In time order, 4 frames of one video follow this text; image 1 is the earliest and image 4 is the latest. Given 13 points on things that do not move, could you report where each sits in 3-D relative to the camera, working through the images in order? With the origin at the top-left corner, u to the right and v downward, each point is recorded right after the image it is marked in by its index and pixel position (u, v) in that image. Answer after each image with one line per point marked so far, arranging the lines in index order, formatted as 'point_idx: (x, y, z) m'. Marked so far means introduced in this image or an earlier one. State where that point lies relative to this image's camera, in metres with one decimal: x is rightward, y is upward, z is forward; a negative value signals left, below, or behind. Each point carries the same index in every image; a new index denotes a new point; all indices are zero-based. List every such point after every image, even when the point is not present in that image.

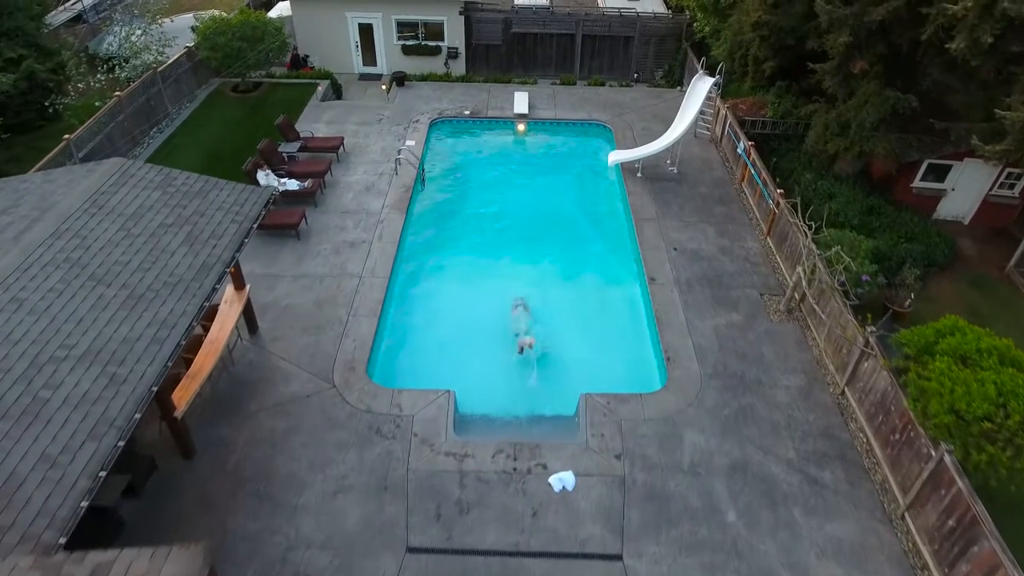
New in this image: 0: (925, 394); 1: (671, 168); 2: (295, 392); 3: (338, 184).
0: (+5.2, -1.3, +7.8) m
1: (+3.8, +2.9, +15.0) m
2: (-3.4, -1.6, +9.7) m
3: (-4.0, +2.4, +14.3) m
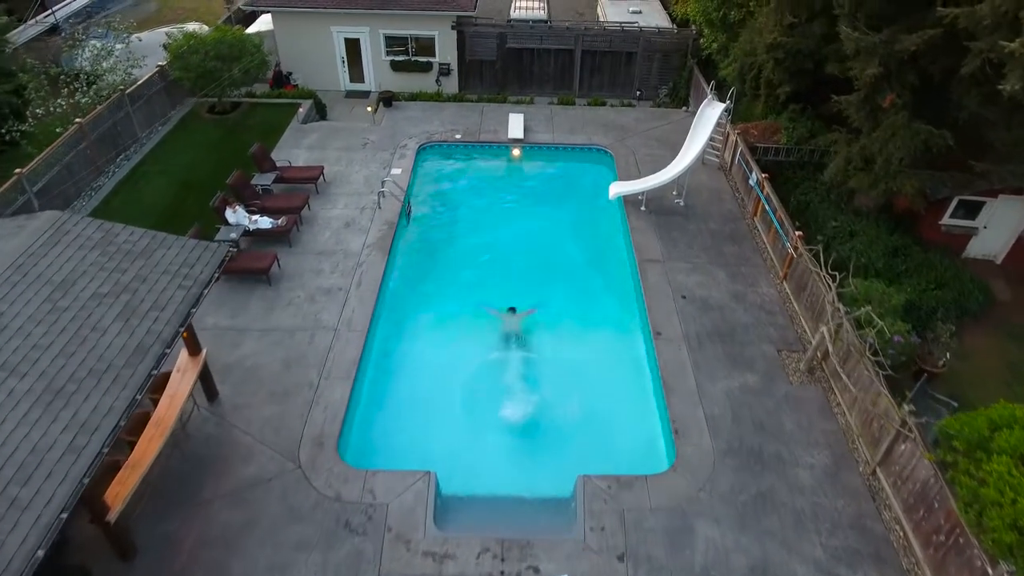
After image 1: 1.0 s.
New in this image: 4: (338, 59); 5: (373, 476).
0: (+5.0, -2.3, +6.7) m
1: (+3.7, +1.9, +13.9) m
2: (-3.5, -2.6, +8.6) m
3: (-4.1, +1.4, +13.1) m
4: (-5.3, +7.0, +19.0) m
5: (-1.9, -2.6, +8.6) m
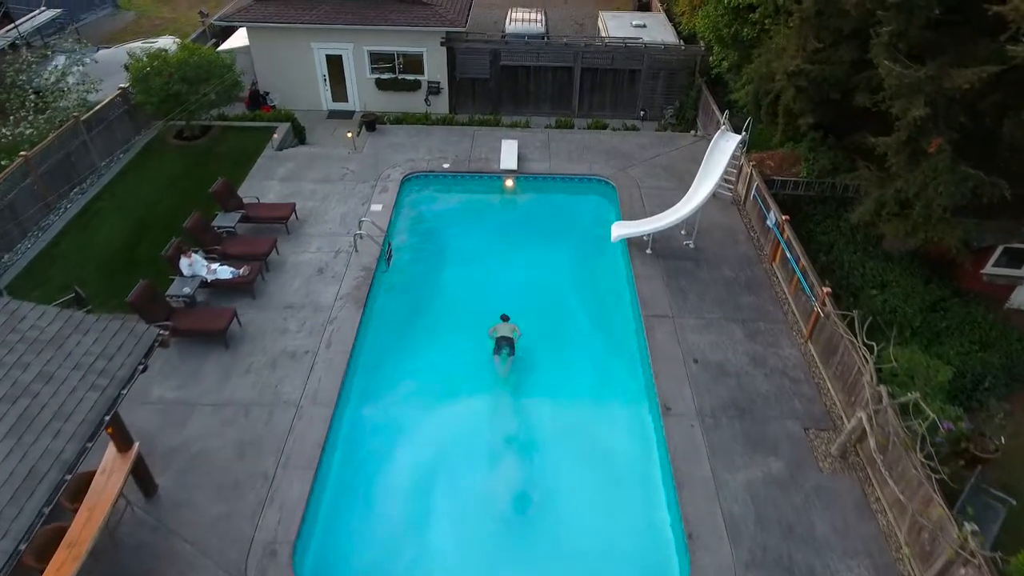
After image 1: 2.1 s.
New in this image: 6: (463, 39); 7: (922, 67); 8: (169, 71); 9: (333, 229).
0: (+4.8, -3.3, +5.4) m
1: (+3.5, +0.9, +12.5) m
2: (-3.7, -3.6, +7.2) m
3: (-4.3, +0.4, +11.8) m
4: (-5.5, +6.0, +17.7) m
5: (-2.1, -3.6, +7.3) m
6: (-1.3, +6.8, +17.1) m
7: (+5.8, +3.1, +8.8) m
8: (-8.0, +5.1, +14.6) m
9: (-3.7, +1.2, +12.7) m
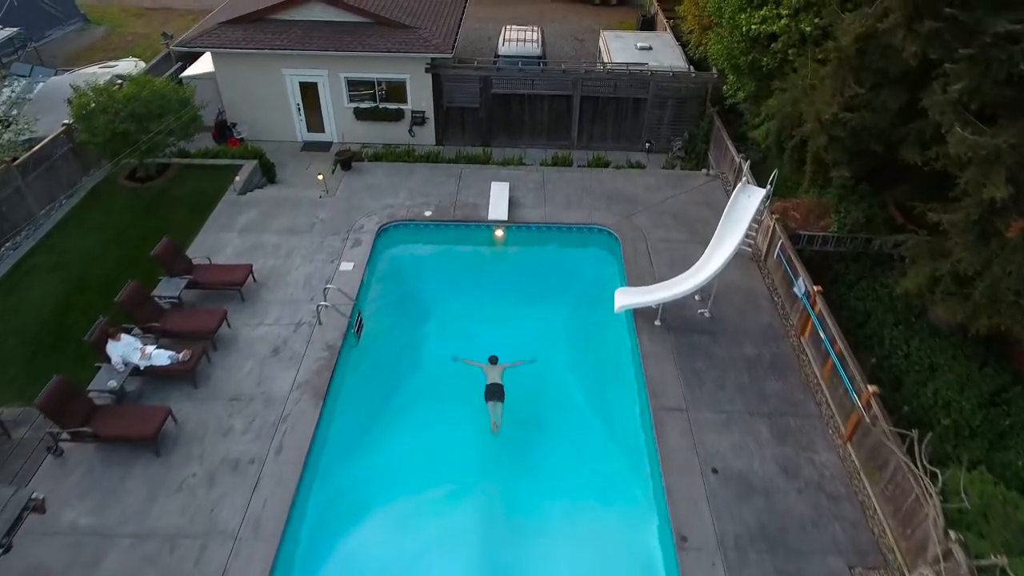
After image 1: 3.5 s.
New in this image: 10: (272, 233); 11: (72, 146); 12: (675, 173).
0: (+4.6, -4.7, +3.7) m
1: (+3.3, -0.4, +10.9) m
2: (-3.9, -4.9, +5.6) m
3: (-4.5, -0.9, +10.2) m
4: (-5.7, +4.7, +16.1) m
5: (-2.3, -5.0, +5.7) m
6: (-1.5, +5.5, +15.5) m
7: (+5.6, +1.8, +7.2) m
8: (-8.2, +3.8, +13.0) m
9: (-3.9, -0.1, +11.1) m
10: (-4.8, +1.1, +12.5) m
11: (-9.6, +3.1, +13.6) m
12: (+3.9, +2.8, +14.8) m
